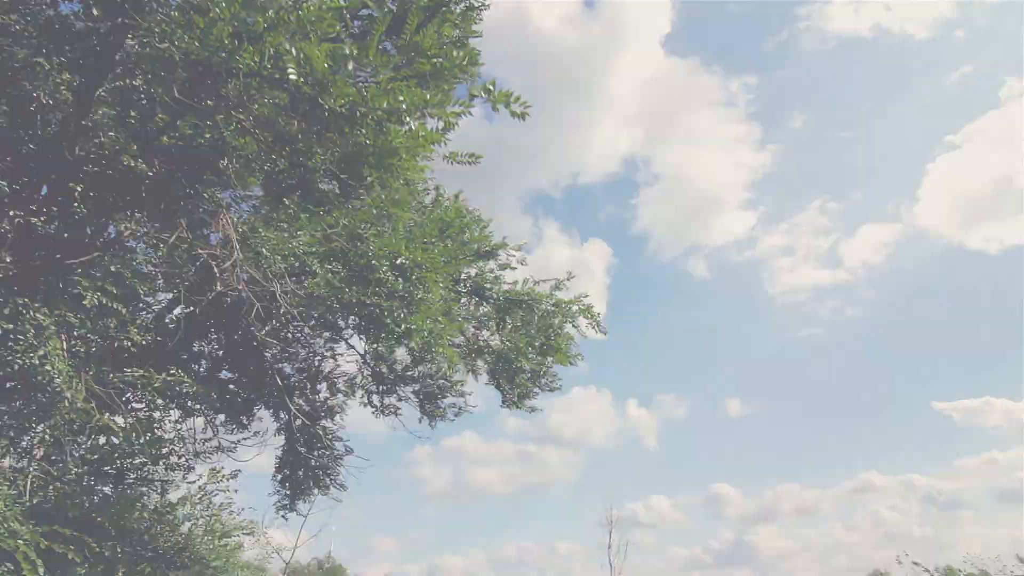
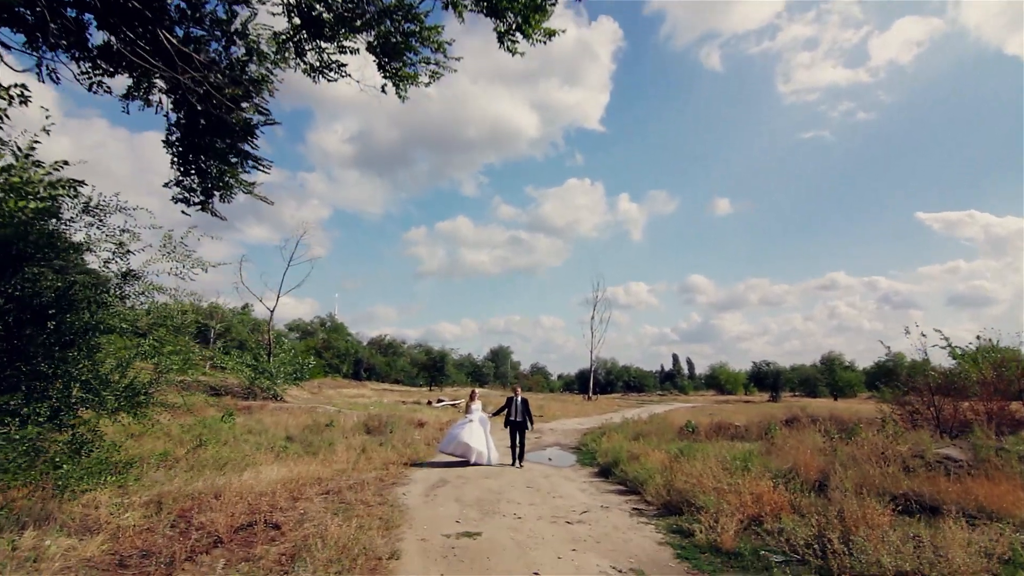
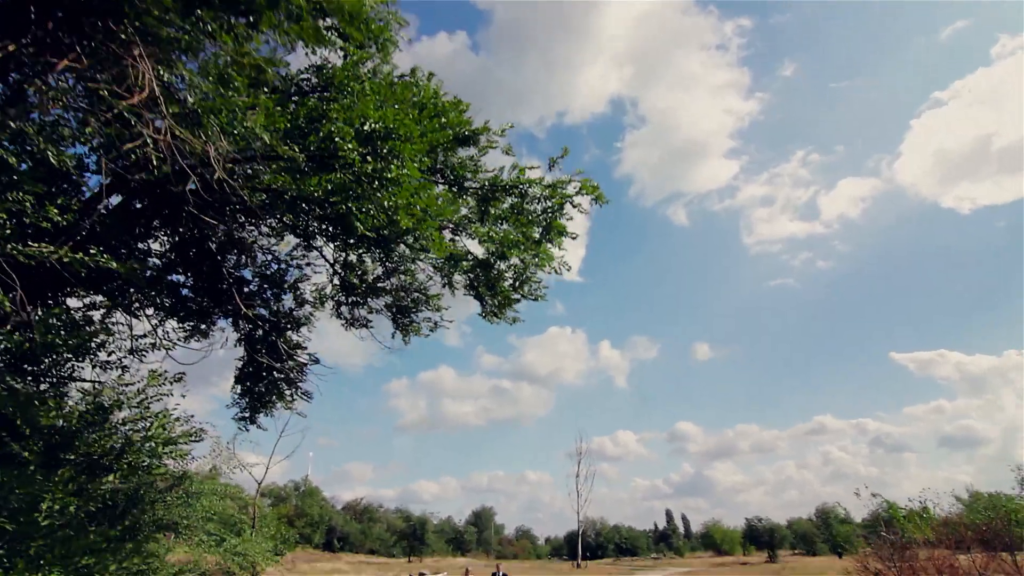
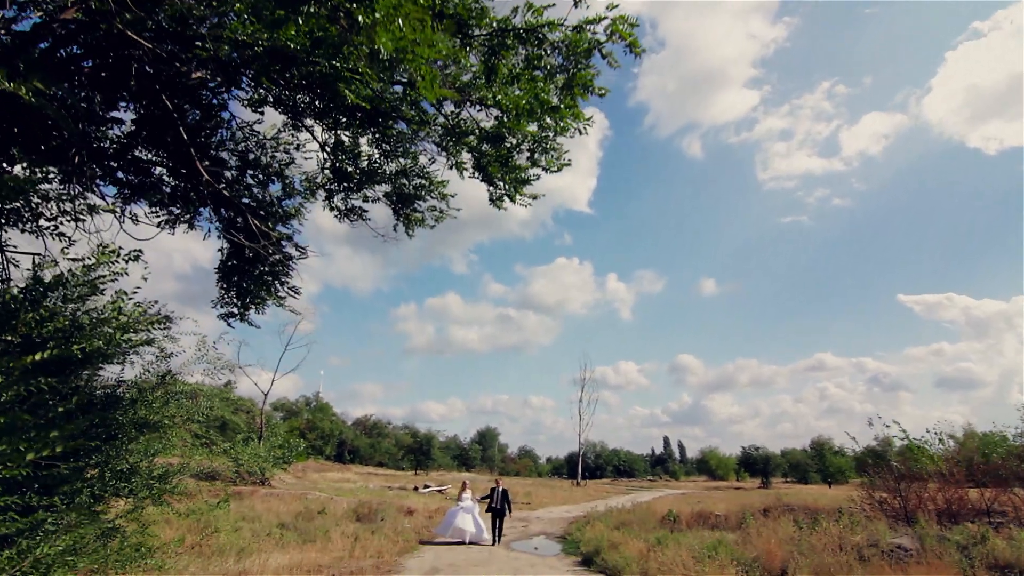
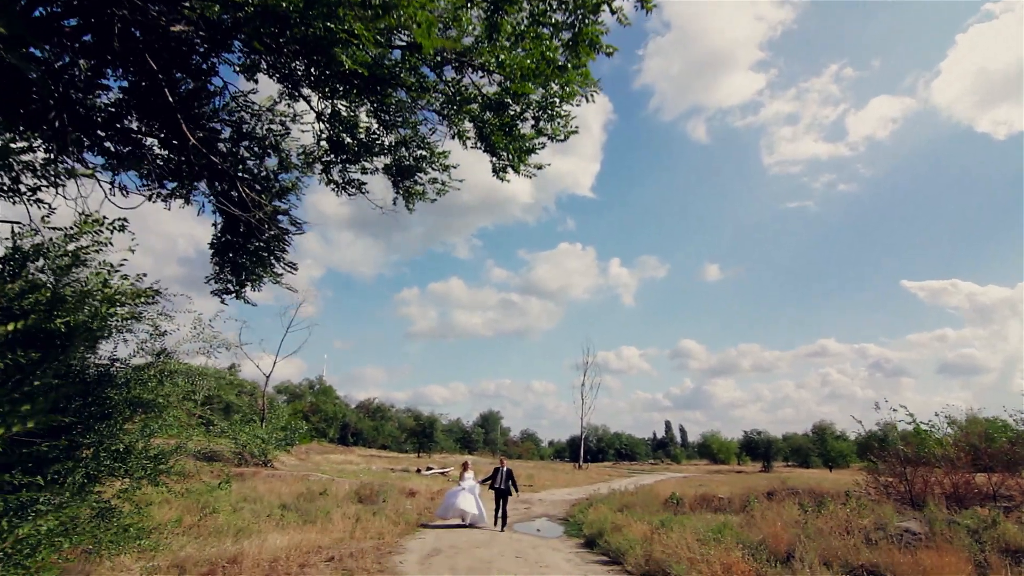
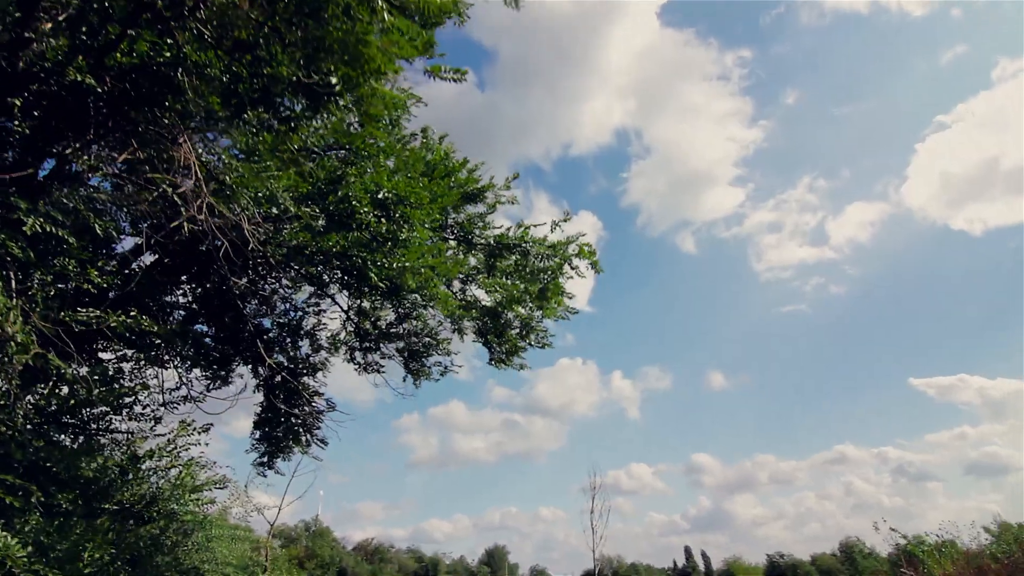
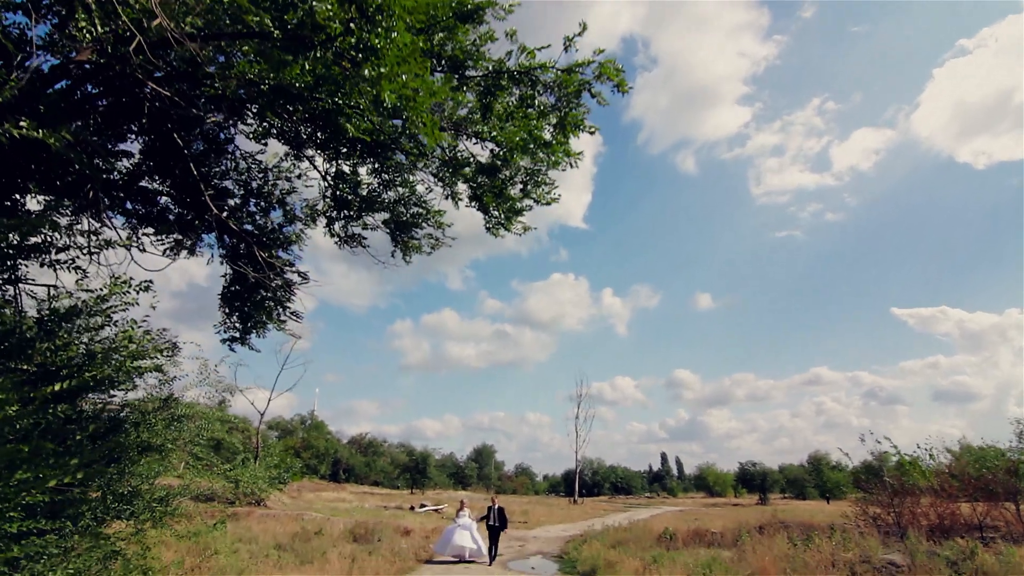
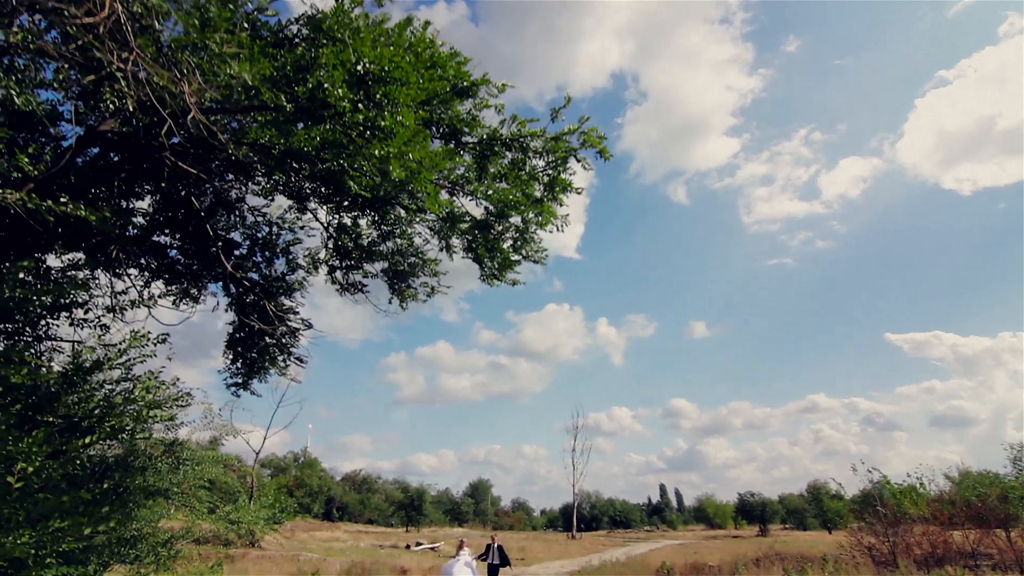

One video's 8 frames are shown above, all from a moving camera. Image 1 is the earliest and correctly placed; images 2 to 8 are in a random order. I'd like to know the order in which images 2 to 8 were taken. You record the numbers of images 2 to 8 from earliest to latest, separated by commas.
6, 3, 8, 7, 4, 5, 2
